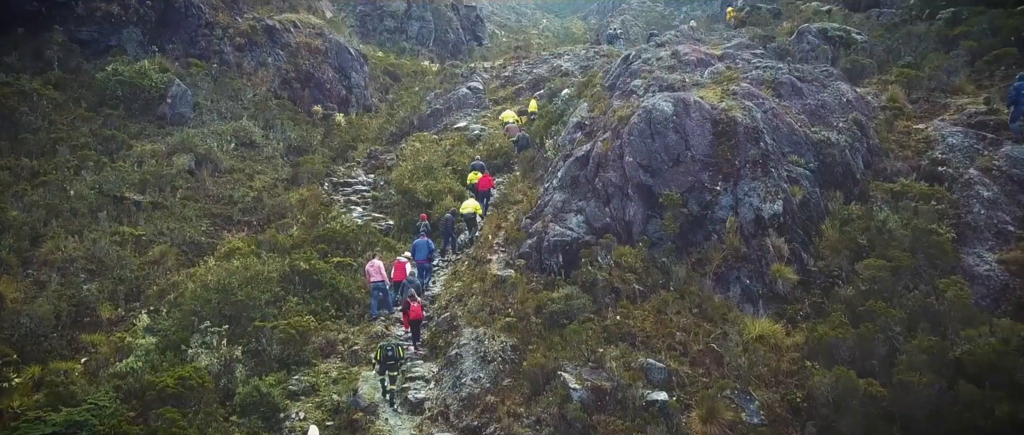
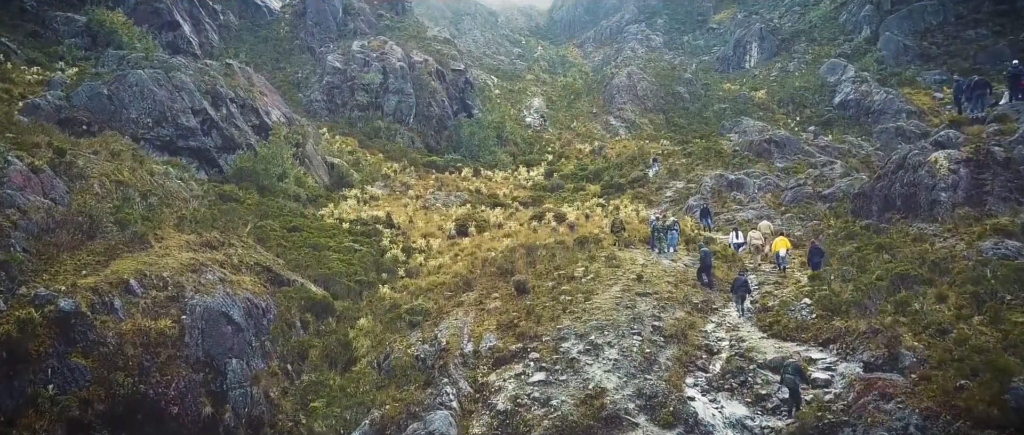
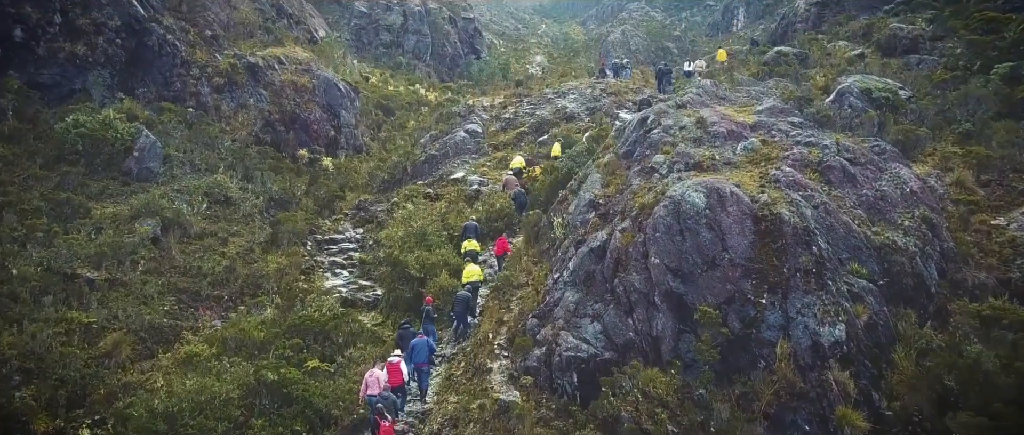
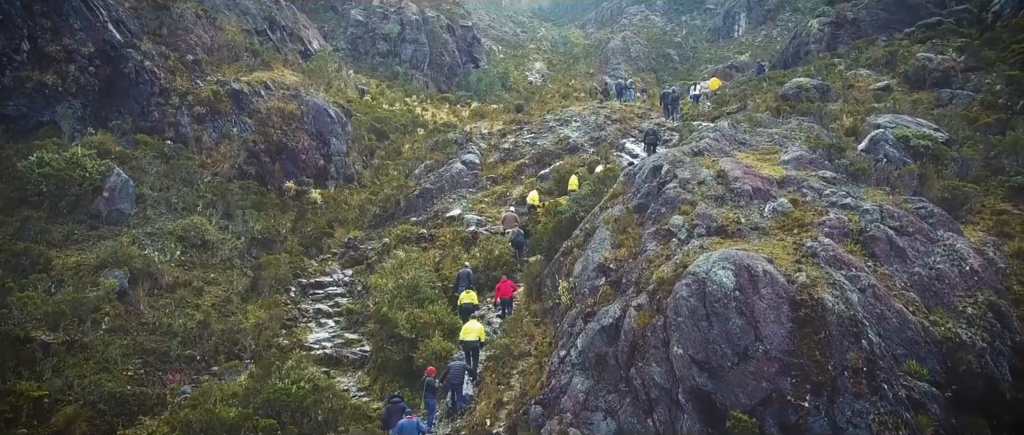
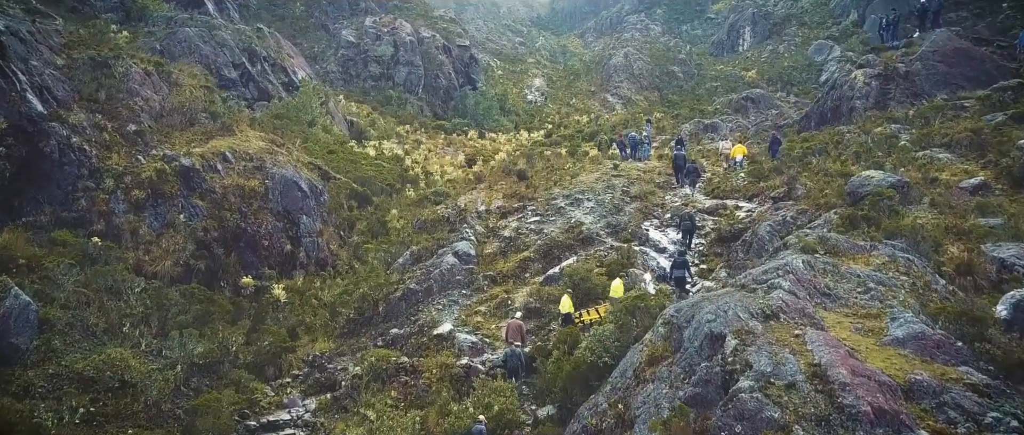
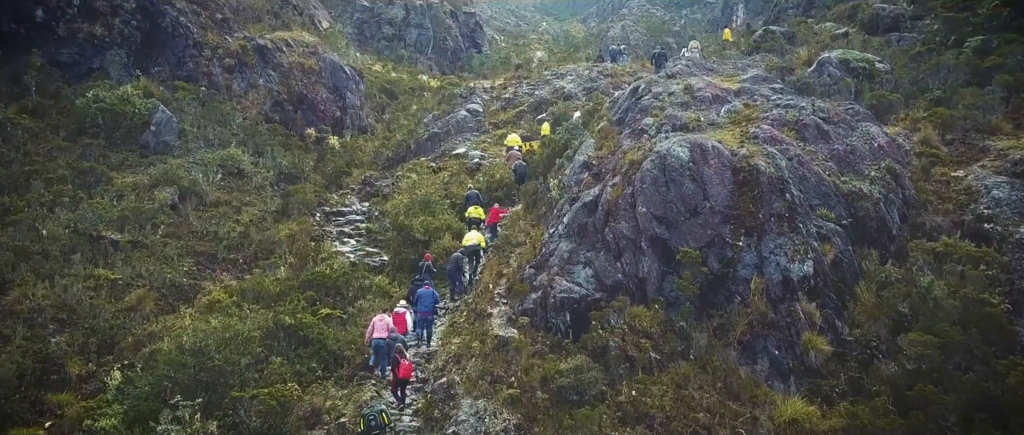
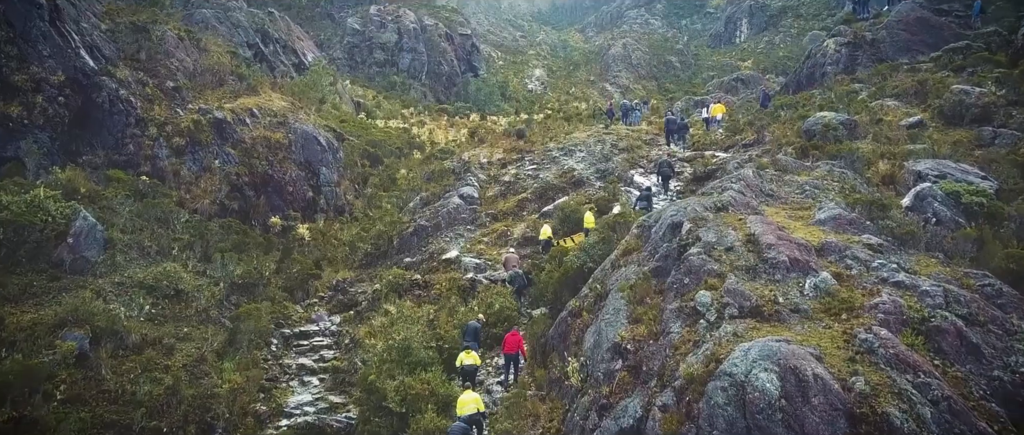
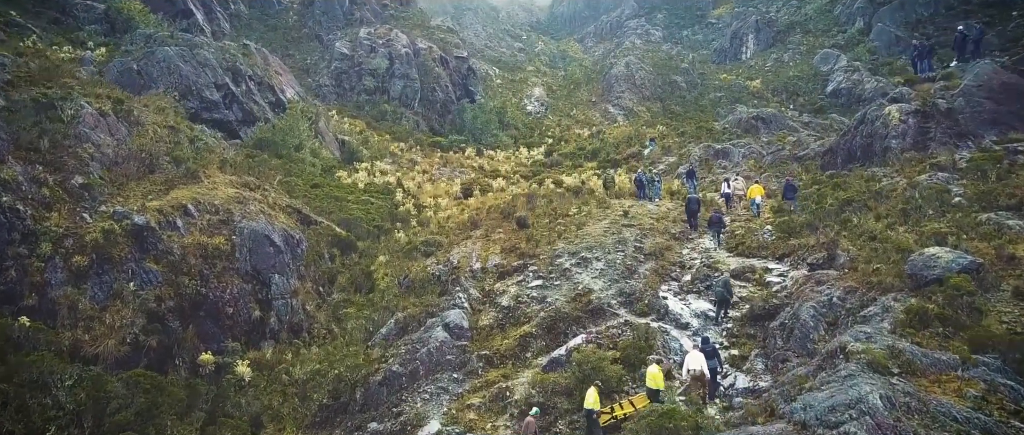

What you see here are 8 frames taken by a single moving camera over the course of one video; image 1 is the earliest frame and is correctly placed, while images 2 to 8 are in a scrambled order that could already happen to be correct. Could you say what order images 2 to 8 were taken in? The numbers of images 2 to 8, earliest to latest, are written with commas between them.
6, 3, 4, 7, 5, 8, 2
